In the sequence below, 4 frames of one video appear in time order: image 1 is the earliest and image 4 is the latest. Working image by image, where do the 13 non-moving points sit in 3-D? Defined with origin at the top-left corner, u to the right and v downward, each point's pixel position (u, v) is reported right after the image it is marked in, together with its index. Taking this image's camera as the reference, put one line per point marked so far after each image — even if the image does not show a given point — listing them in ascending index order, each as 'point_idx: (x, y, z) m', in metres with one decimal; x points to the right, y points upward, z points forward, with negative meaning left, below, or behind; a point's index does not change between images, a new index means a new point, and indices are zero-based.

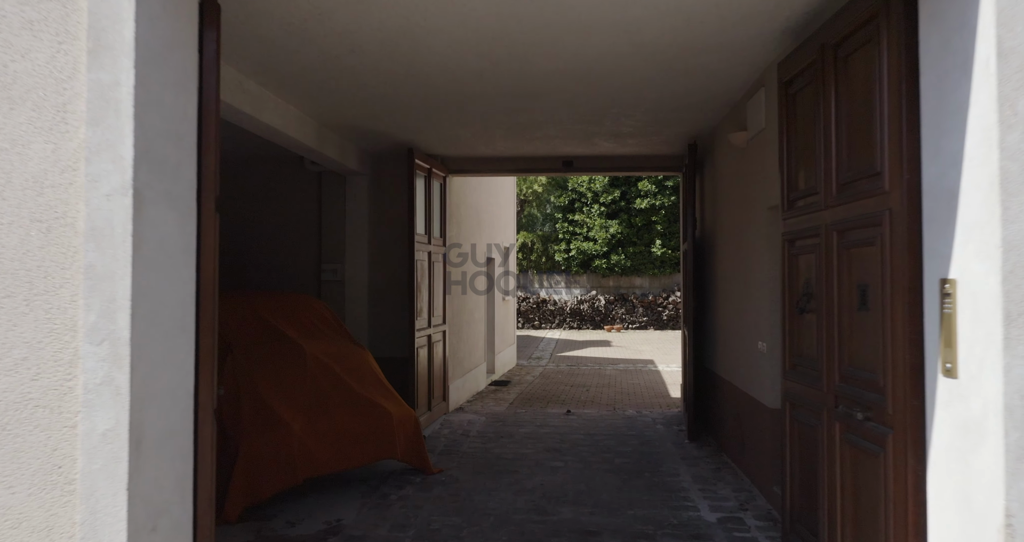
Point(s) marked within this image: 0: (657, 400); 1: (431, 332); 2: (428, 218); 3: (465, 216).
0: (+1.9, -1.7, +8.3) m
1: (-0.9, -0.7, +7.0) m
2: (-0.9, +0.6, +7.0) m
3: (-0.6, +0.8, +8.5) m
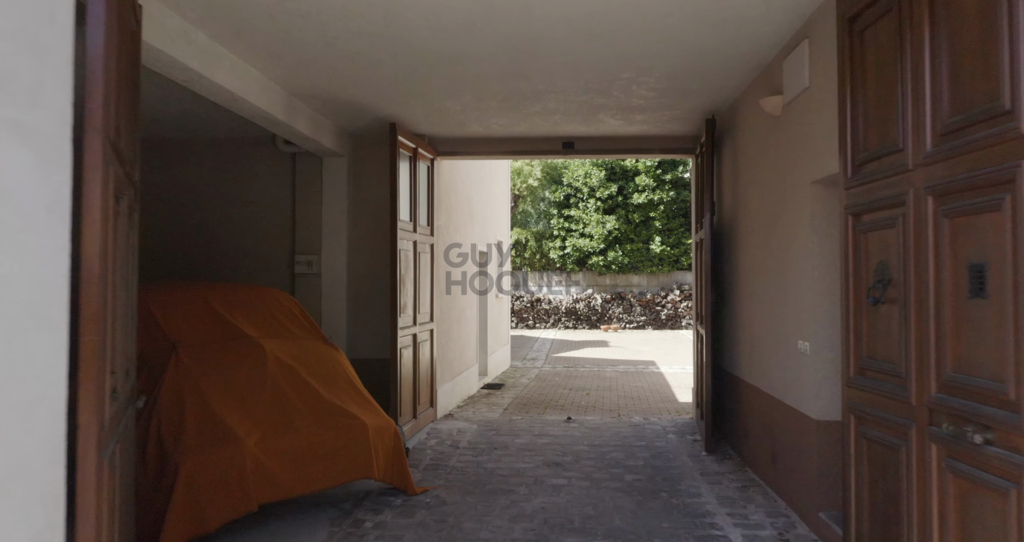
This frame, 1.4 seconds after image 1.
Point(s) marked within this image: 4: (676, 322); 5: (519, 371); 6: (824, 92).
0: (+1.8, -1.6, +7.6) m
1: (-0.9, -0.6, +6.3) m
2: (-0.9, +0.7, +6.3) m
3: (-0.7, +0.8, +7.8) m
4: (+4.8, -1.5, +18.6) m
5: (+0.1, -1.7, +11.0) m
6: (+1.7, +1.0, +3.4) m
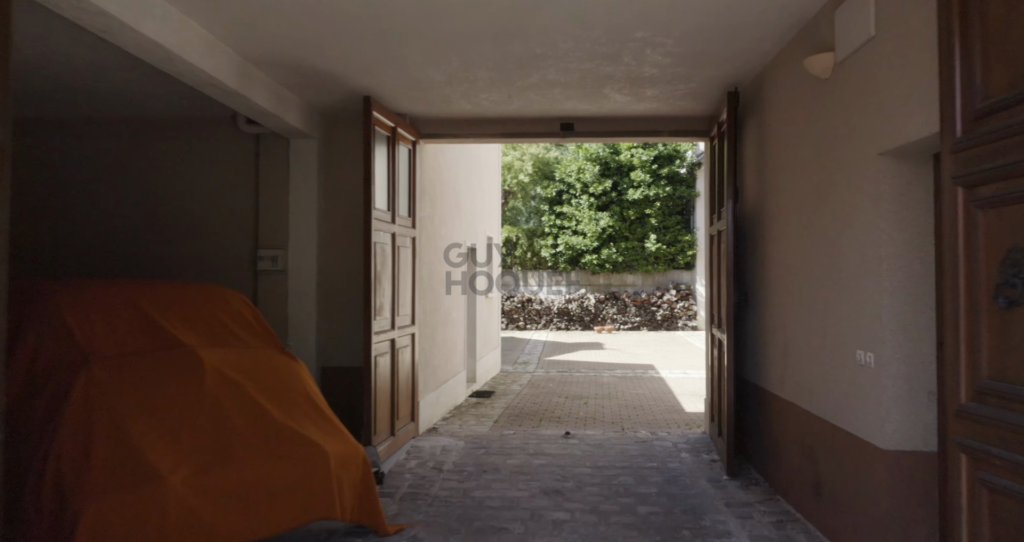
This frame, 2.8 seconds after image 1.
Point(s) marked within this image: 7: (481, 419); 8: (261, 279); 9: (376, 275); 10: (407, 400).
0: (+1.7, -1.6, +6.9) m
1: (-1.0, -0.6, +5.5) m
2: (-1.0, +0.7, +5.6) m
3: (-0.8, +0.9, +7.1) m
4: (+4.6, -1.4, +18.0) m
5: (0.0, -1.7, +10.2) m
6: (+1.7, +1.0, +2.7) m
7: (-0.3, -1.6, +6.8) m
8: (-2.3, -0.1, +5.9) m
9: (-1.1, 0.0, +5.1) m
10: (-1.0, -1.2, +5.8) m
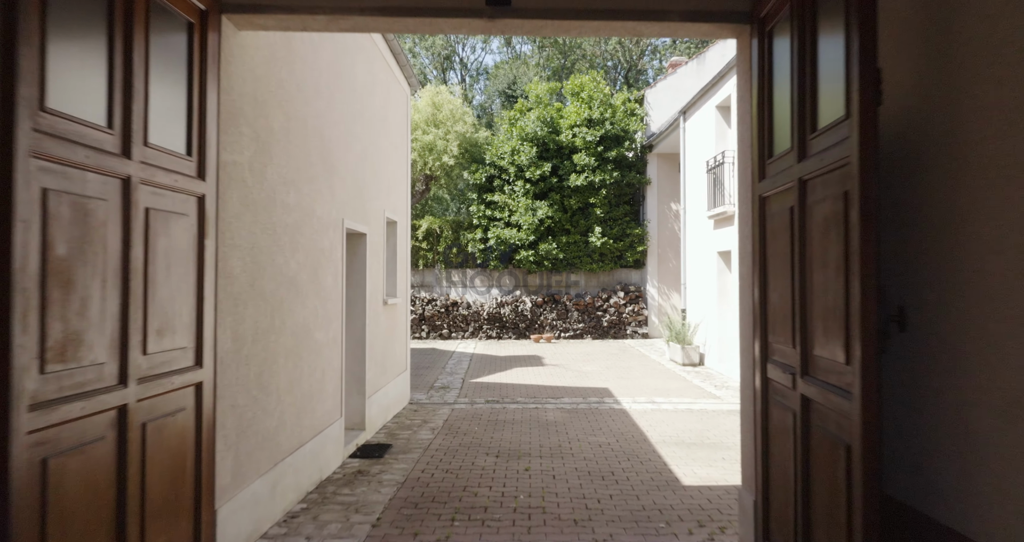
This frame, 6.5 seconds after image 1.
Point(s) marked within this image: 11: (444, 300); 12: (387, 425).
0: (+1.0, -1.5, +4.3) m
1: (-1.5, -0.5, +2.6) m
2: (-1.6, +0.7, +2.7) m
3: (-1.5, +0.9, +4.2) m
4: (+2.7, -1.4, +15.6) m
5: (-1.1, -1.7, +7.4) m
6: (+1.4, +1.0, +0.1) m
7: (-1.0, -1.5, +4.0) m
8: (-2.9, 0.0, +2.8) m
9: (-1.6, 0.0, +2.2) m
10: (-1.5, -1.1, +2.9) m
11: (-1.7, -0.7, +15.7) m
12: (-1.3, -1.6, +6.7) m
